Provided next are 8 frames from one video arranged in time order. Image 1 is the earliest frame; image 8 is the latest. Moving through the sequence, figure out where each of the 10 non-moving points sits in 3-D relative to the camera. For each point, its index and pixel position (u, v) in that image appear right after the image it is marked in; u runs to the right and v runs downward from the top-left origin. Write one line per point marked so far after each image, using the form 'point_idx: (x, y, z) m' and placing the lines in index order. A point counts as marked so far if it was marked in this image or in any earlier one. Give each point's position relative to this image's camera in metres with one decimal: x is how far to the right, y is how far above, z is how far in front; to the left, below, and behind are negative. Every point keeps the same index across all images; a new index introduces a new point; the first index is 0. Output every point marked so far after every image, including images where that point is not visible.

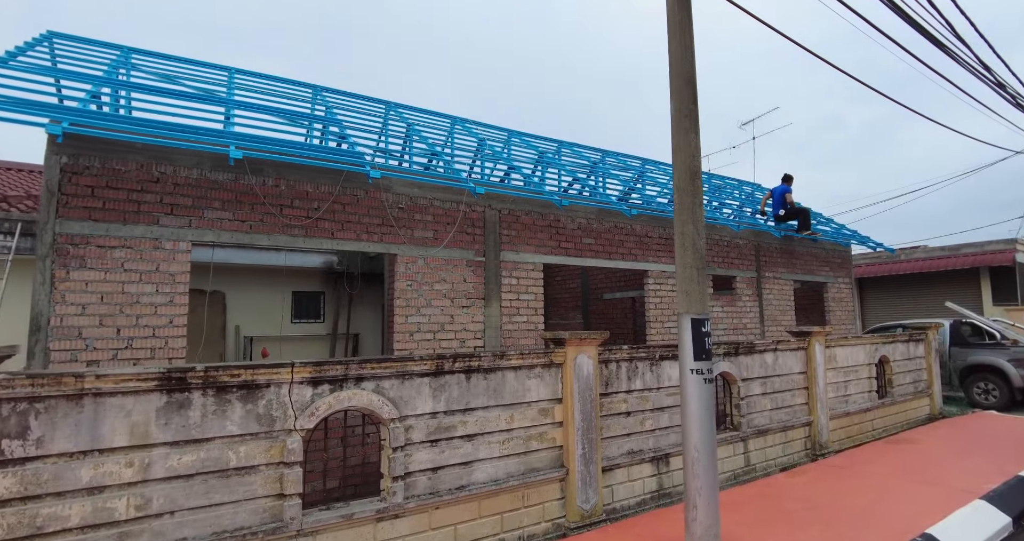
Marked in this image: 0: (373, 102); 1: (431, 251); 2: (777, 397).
0: (-2.3, +2.8, +8.9) m
1: (-1.0, +0.2, +6.4) m
2: (+3.5, -1.7, +7.2) m
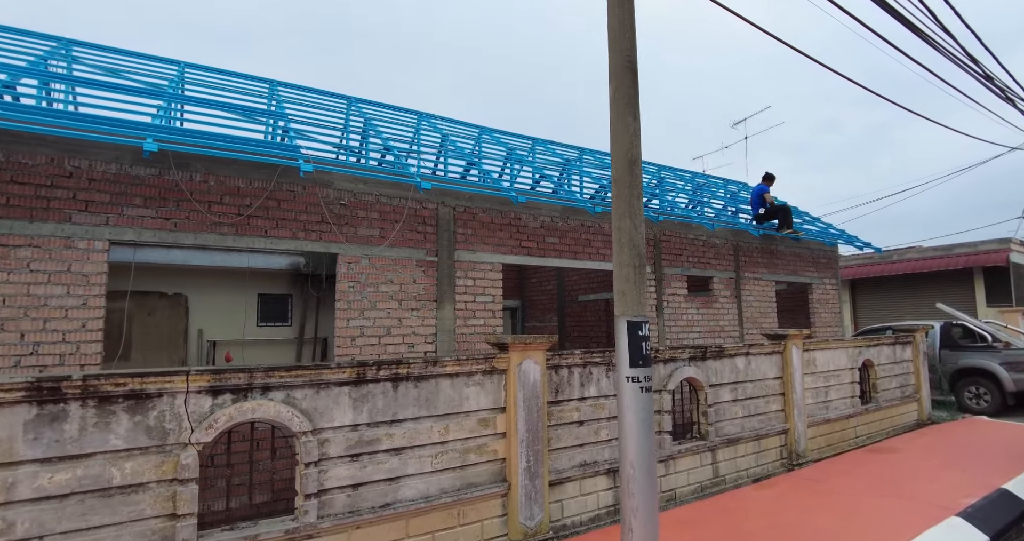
0: (-2.8, +2.8, +8.6) m
1: (-1.6, +0.2, +6.0) m
2: (+3.0, -1.7, +6.9) m
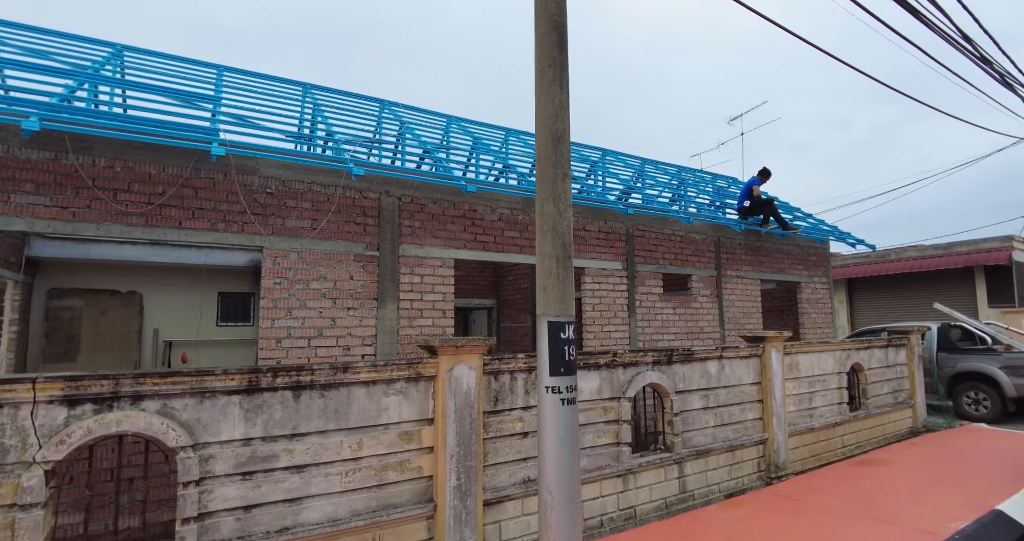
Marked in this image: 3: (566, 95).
0: (-3.4, +2.8, +8.1) m
1: (-2.1, +0.3, +5.5) m
2: (+2.4, -1.6, +6.3) m
3: (+0.3, +1.1, +3.4) m
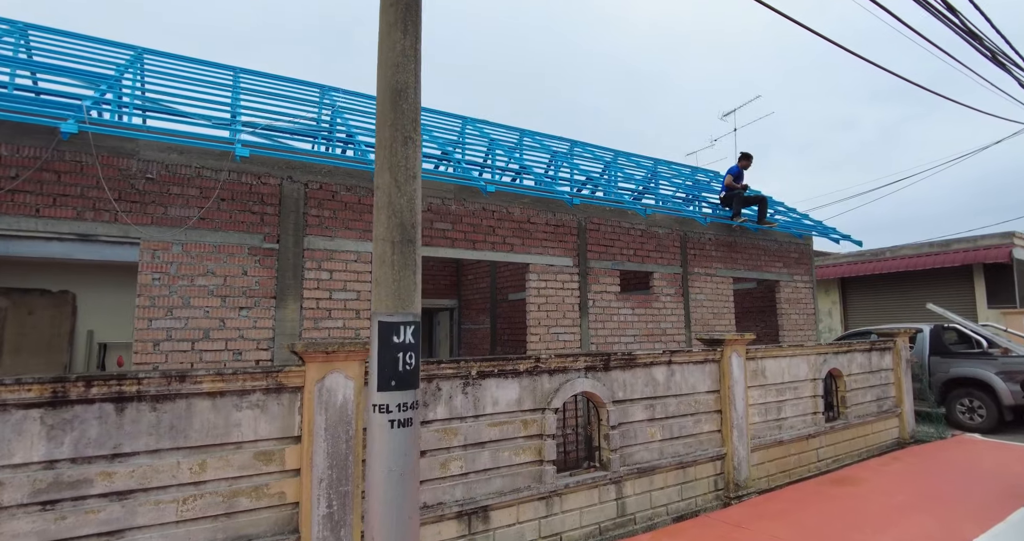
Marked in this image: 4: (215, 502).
0: (-4.1, +2.8, +7.5) m
1: (-2.9, +0.3, +4.9) m
2: (+1.7, -1.6, +5.6) m
3: (-0.5, +1.2, +2.8) m
4: (-1.9, -1.5, +3.5) m
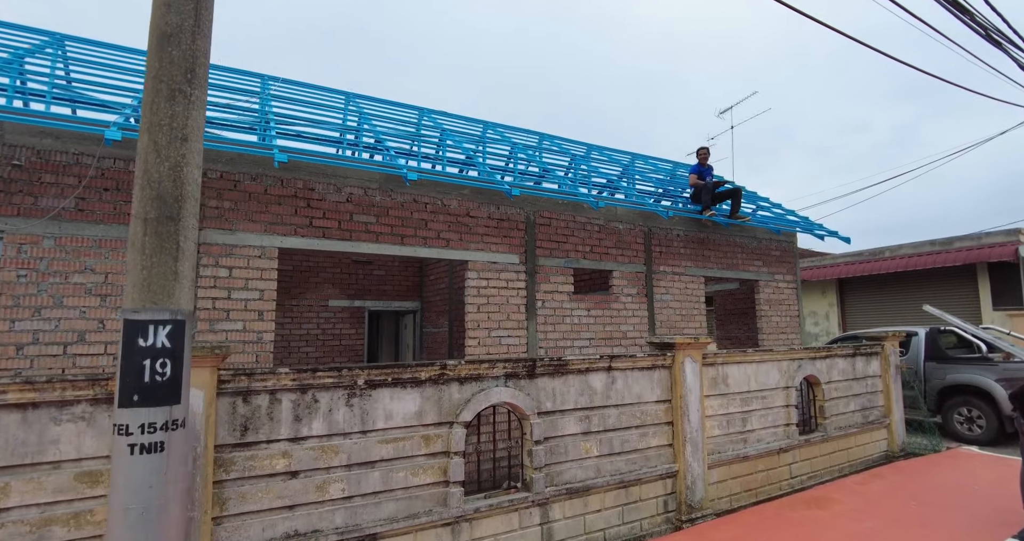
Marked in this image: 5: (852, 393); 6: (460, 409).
0: (-4.8, +2.8, +7.1) m
1: (-3.7, +0.4, +4.5) m
2: (+0.9, -1.6, +5.0) m
3: (-1.3, +1.2, +2.2) m
4: (-2.7, -1.4, +2.9) m
5: (+4.6, -1.7, +7.3) m
6: (-0.4, -1.1, +4.3) m
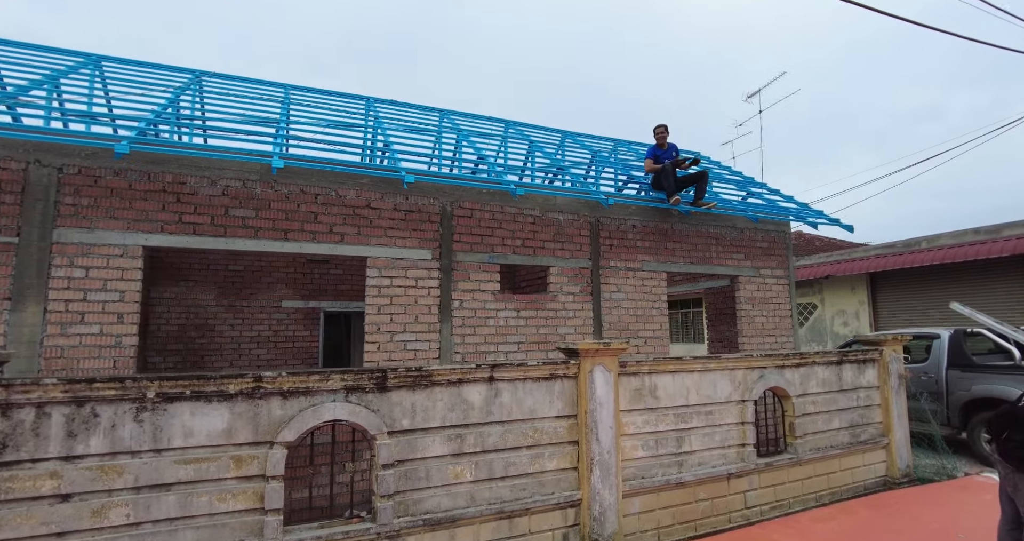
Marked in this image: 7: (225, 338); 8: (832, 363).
0: (-5.7, +2.8, +7.0) m
1: (-4.8, +0.3, +4.3) m
2: (-0.2, -1.5, +4.4) m
3: (-2.7, +1.2, +1.8) m
4: (-4.0, -1.4, +2.7) m
5: (+3.7, -1.6, +6.2) m
6: (-1.6, -1.1, +3.7) m
7: (-4.4, -1.0, +8.2) m
8: (+3.7, -1.1, +6.2) m
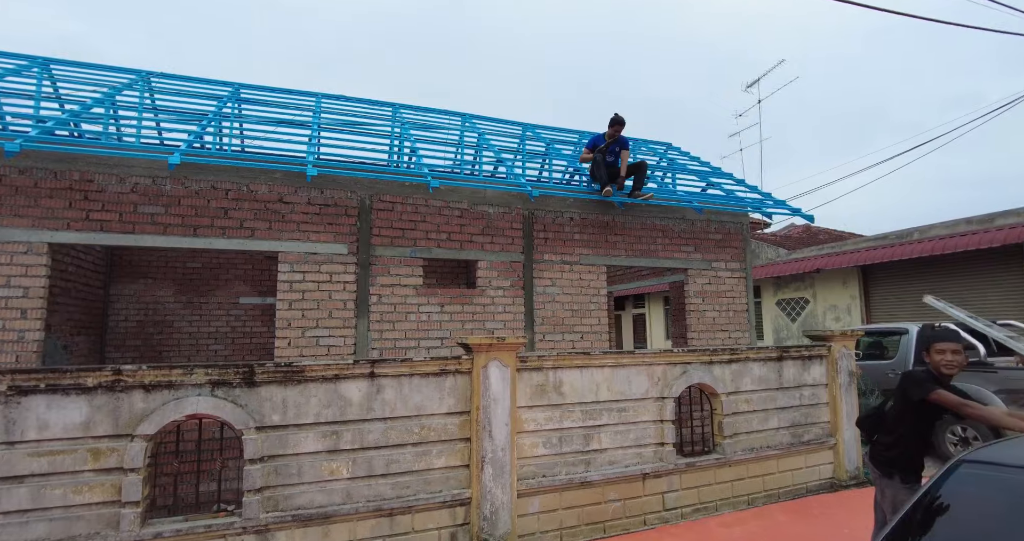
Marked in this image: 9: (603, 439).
0: (-6.5, +2.8, +7.2) m
1: (-5.8, +0.4, +4.4) m
2: (-1.1, -1.5, +4.3) m
3: (-3.8, +1.3, +1.9) m
4: (-5.0, -1.4, +2.8) m
5: (+2.9, -1.5, +5.9) m
6: (-2.6, -1.0, +3.7) m
7: (-5.1, -1.0, +8.4) m
8: (+2.9, -1.0, +6.0) m
9: (+0.9, -1.6, +5.1) m
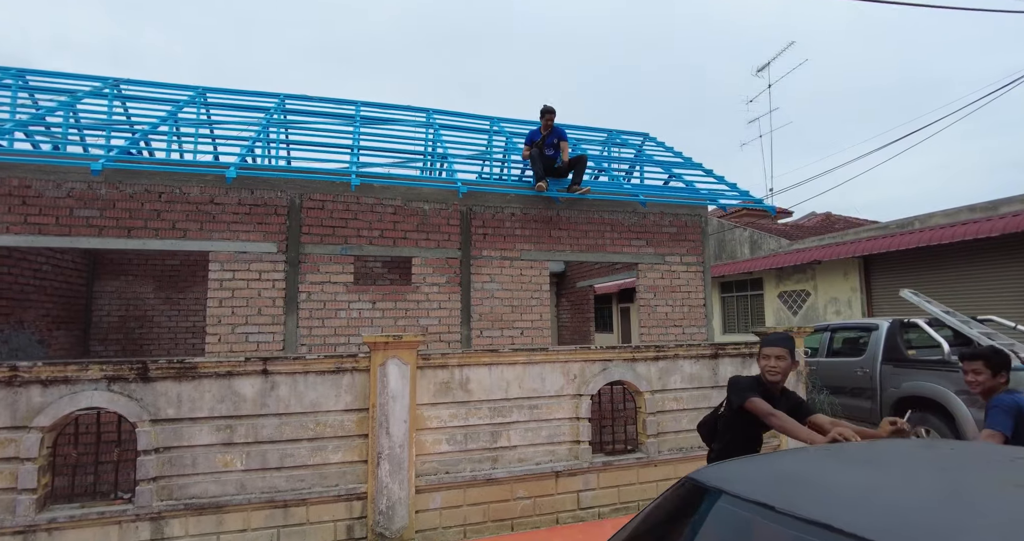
0: (-7.2, +2.9, +7.7) m
1: (-6.7, +0.3, +4.9) m
2: (-2.0, -1.5, +4.4) m
3: (-4.9, +1.2, +2.2) m
4: (-6.0, -1.5, +3.2) m
5: (+2.1, -1.4, +5.8) m
6: (-3.5, -1.1, +4.0) m
7: (-5.7, -0.9, +8.8) m
8: (+2.1, -0.9, +5.8) m
9: (0.0, -1.5, +5.1) m
